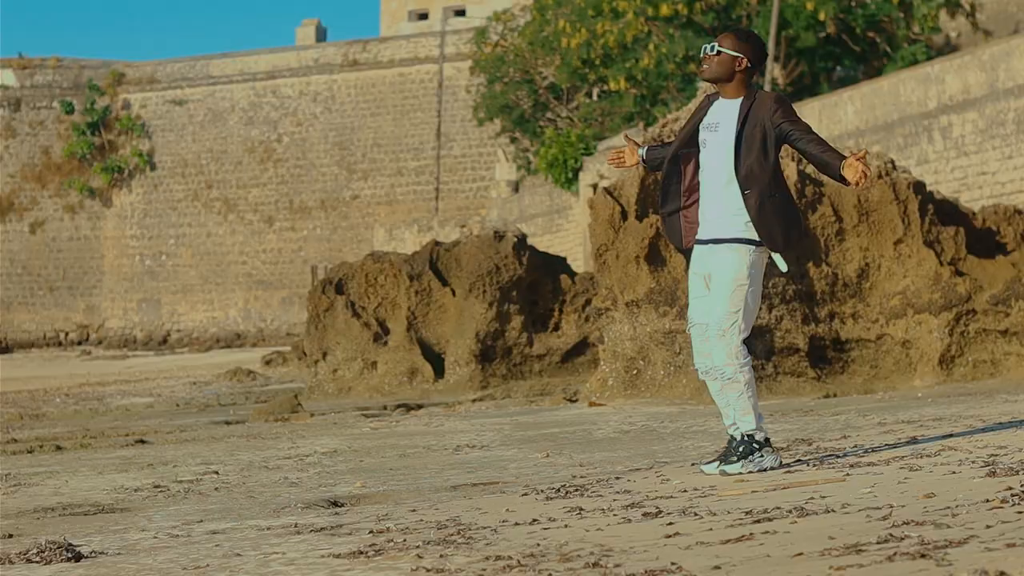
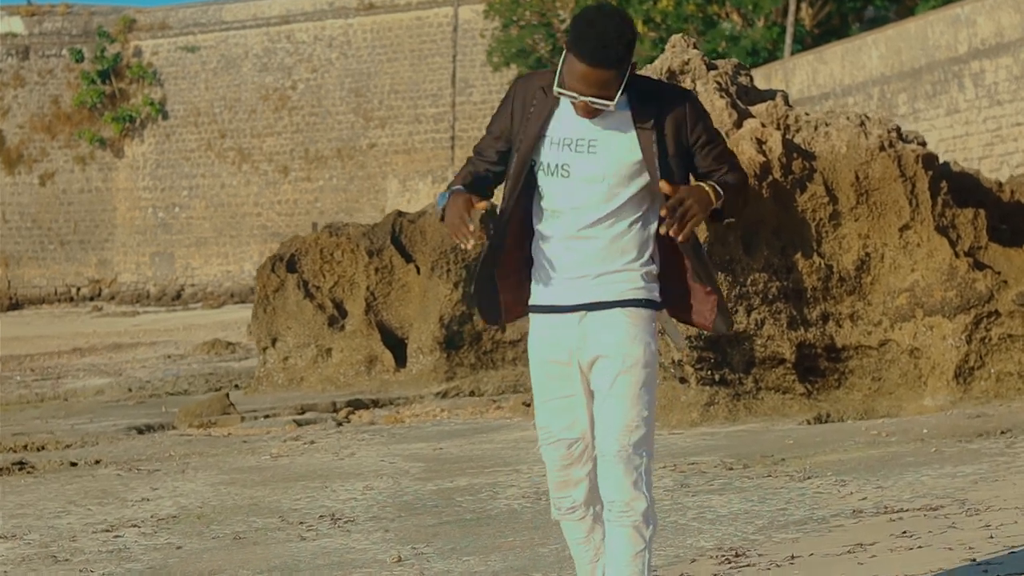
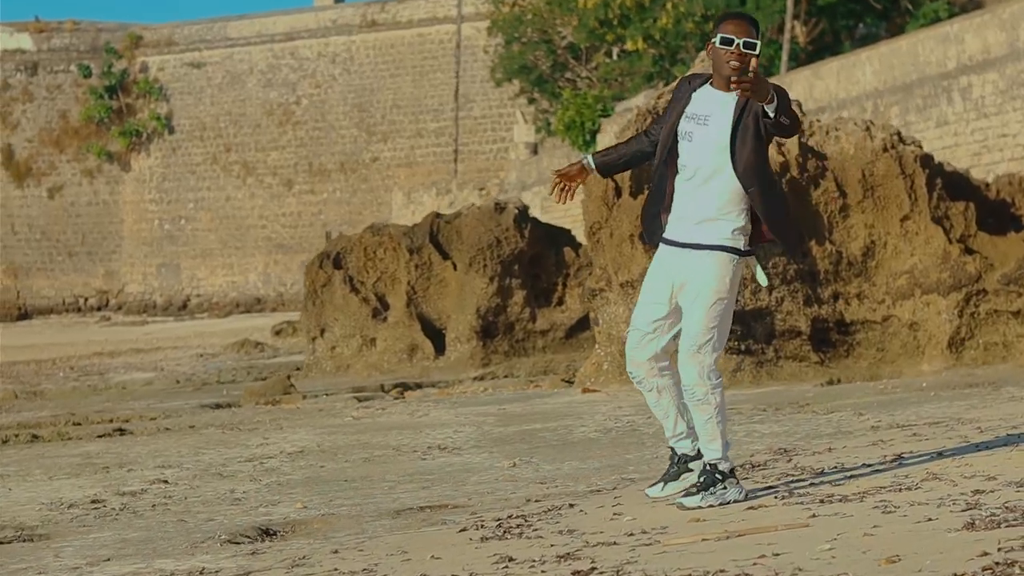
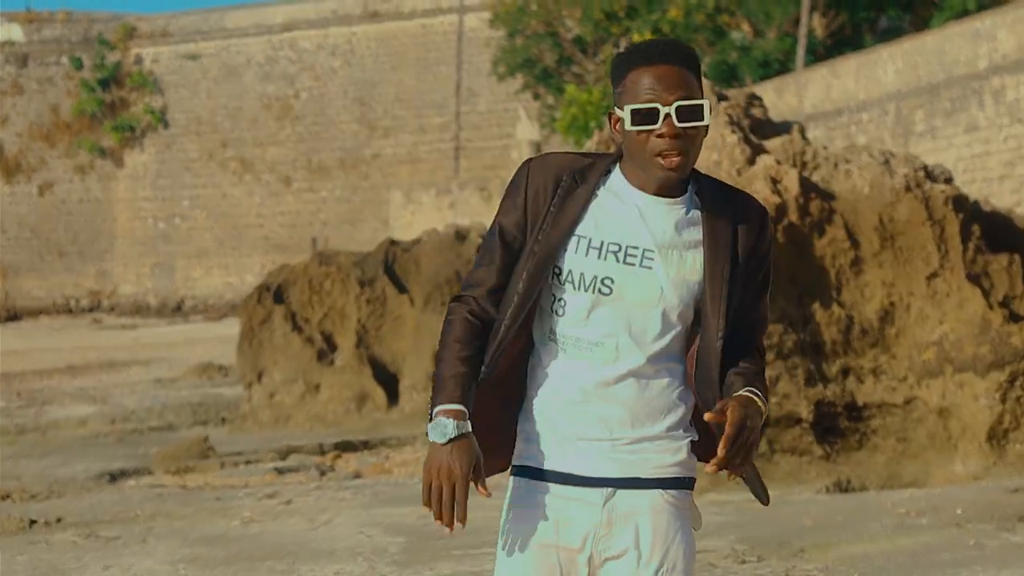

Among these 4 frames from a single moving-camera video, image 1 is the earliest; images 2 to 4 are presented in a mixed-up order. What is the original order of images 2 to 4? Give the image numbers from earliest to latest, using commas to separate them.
3, 2, 4
